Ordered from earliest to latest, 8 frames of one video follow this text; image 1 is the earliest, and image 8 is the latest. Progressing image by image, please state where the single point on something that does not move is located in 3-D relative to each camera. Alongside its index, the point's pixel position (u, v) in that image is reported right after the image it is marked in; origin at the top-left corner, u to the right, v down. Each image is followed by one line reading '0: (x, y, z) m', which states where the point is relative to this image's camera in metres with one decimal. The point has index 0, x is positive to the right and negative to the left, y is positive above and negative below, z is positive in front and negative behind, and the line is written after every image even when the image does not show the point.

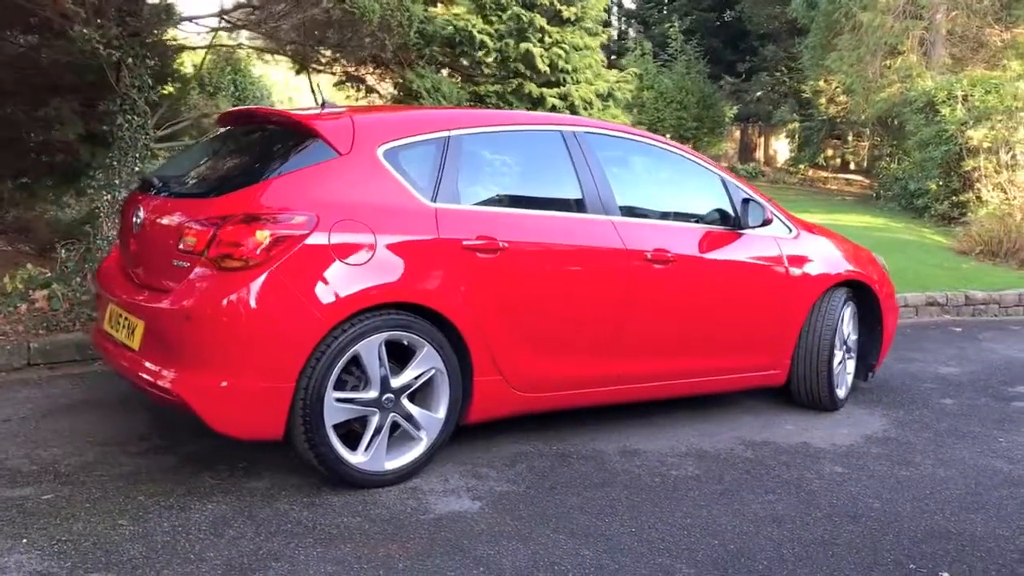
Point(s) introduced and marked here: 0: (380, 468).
0: (-0.5, -0.7, +3.9) m
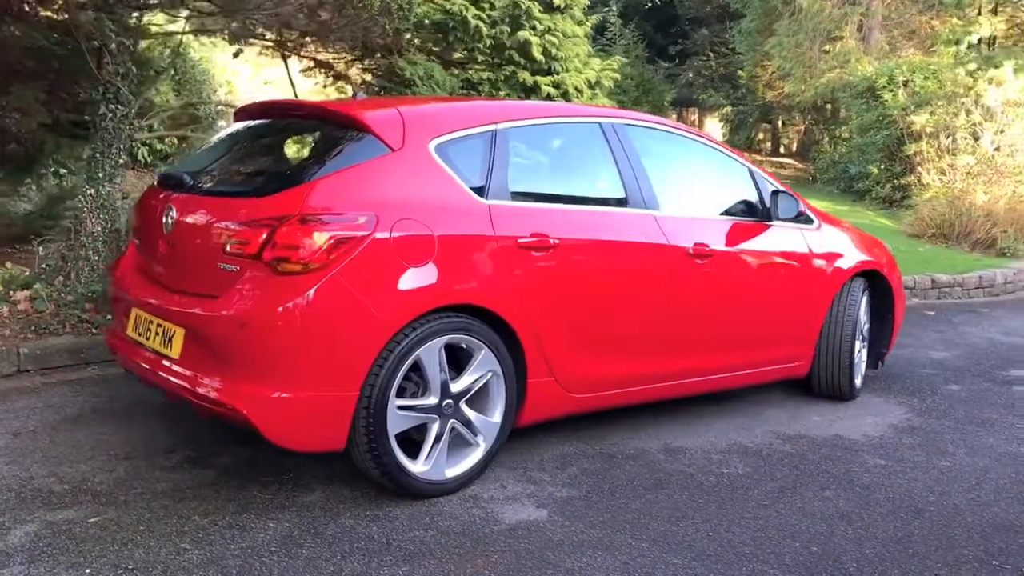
0: (-0.3, -0.7, +3.7) m
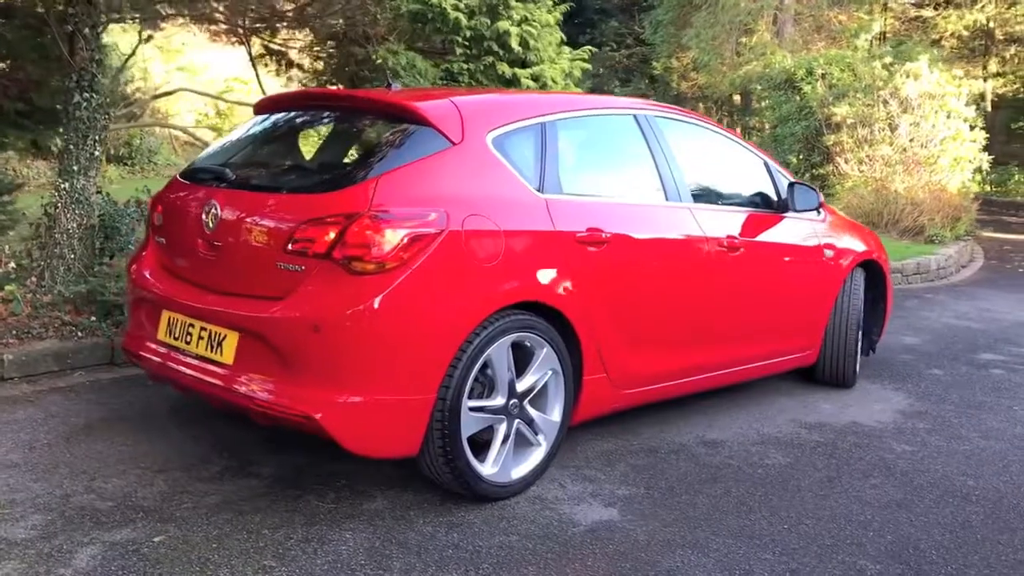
0: (0.0, -0.7, +3.6) m
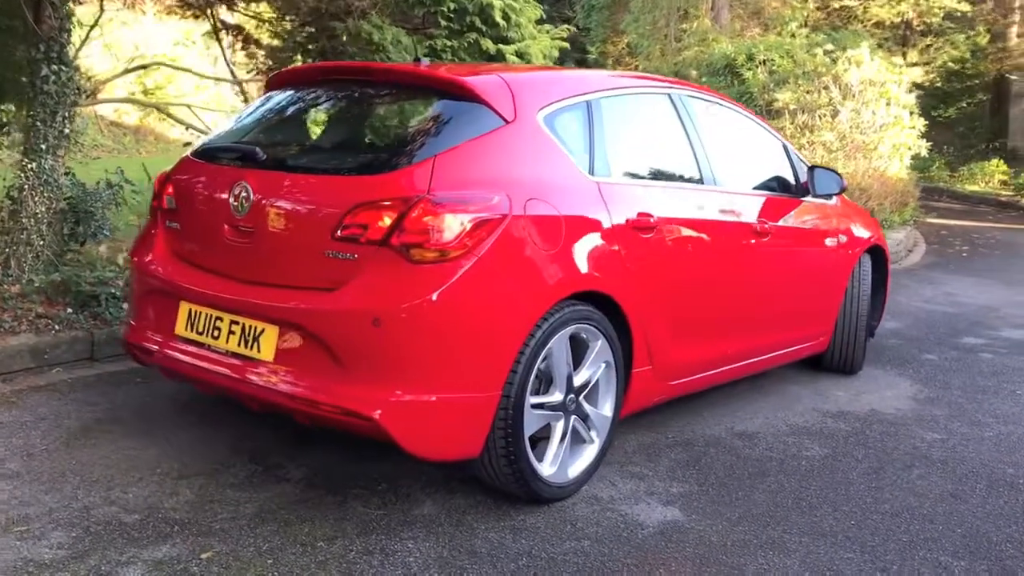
0: (+0.2, -0.7, +3.4) m
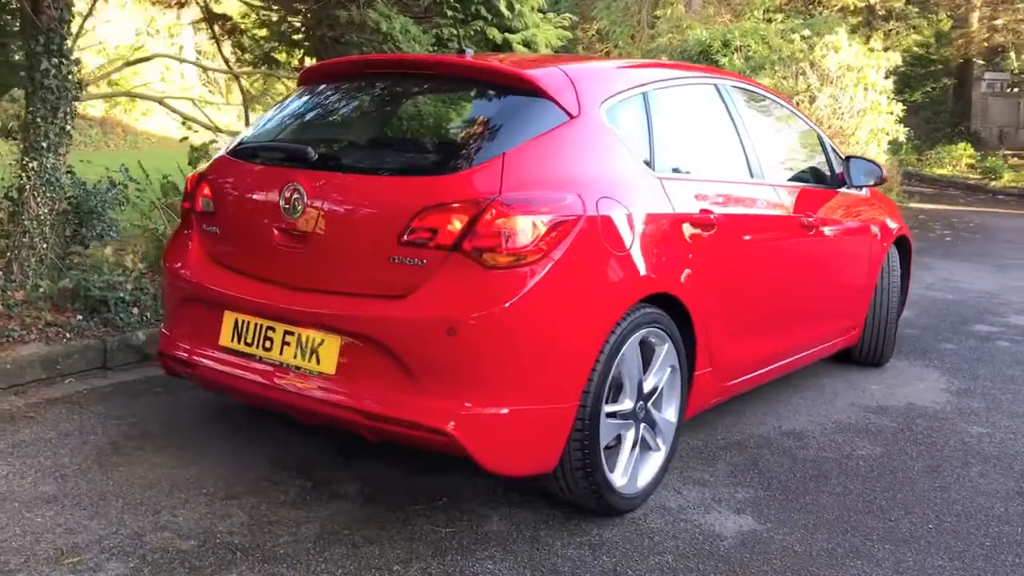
0: (+0.4, -0.7, +3.3) m
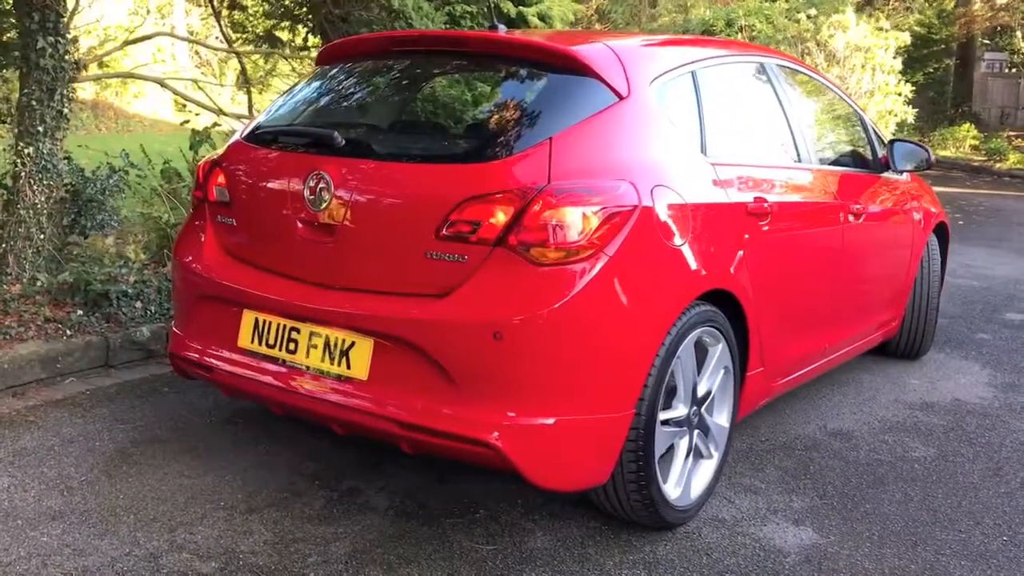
0: (+0.5, -0.7, +3.1) m
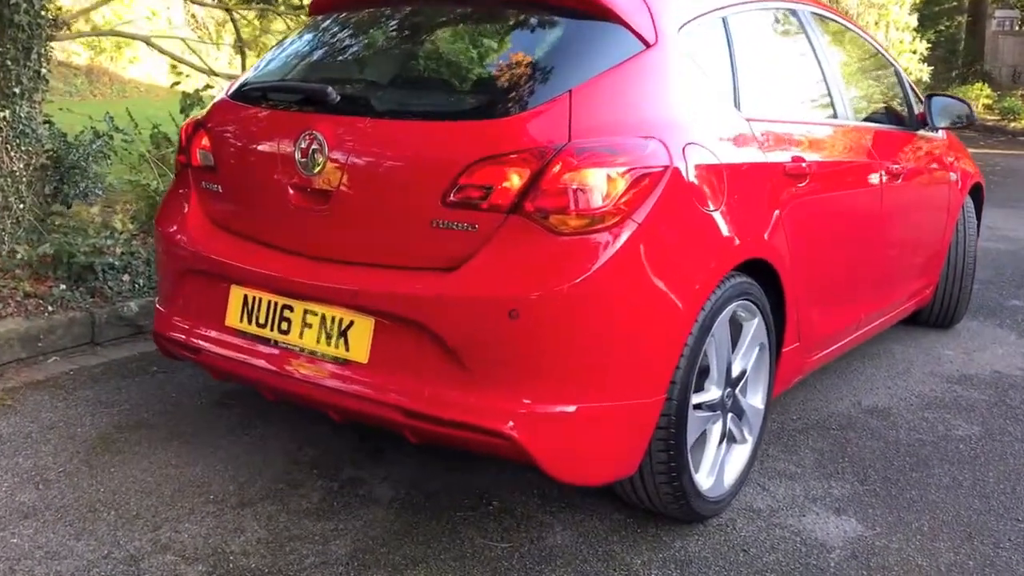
0: (+0.6, -0.6, +2.8) m
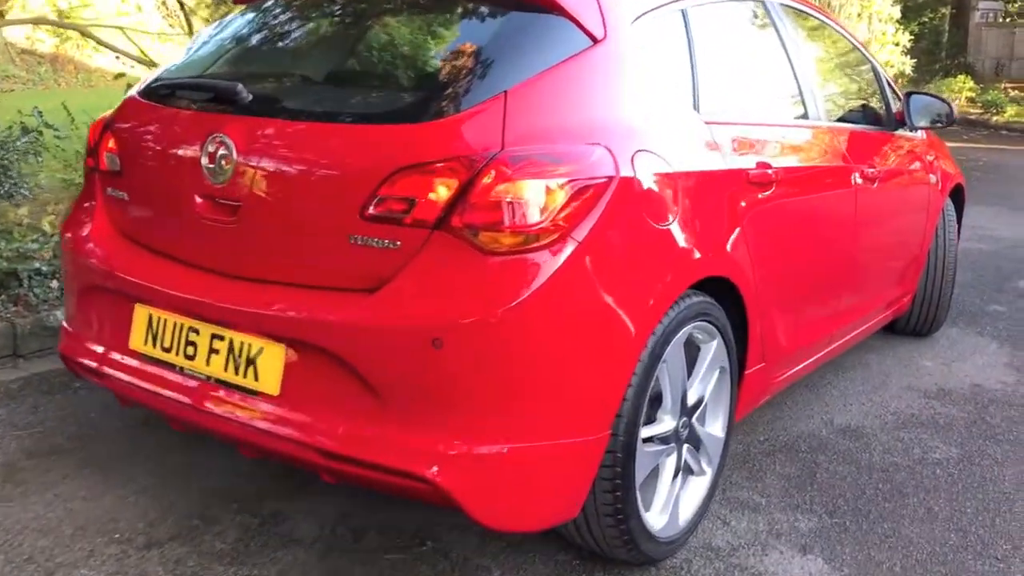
0: (+0.4, -0.6, +2.5) m
